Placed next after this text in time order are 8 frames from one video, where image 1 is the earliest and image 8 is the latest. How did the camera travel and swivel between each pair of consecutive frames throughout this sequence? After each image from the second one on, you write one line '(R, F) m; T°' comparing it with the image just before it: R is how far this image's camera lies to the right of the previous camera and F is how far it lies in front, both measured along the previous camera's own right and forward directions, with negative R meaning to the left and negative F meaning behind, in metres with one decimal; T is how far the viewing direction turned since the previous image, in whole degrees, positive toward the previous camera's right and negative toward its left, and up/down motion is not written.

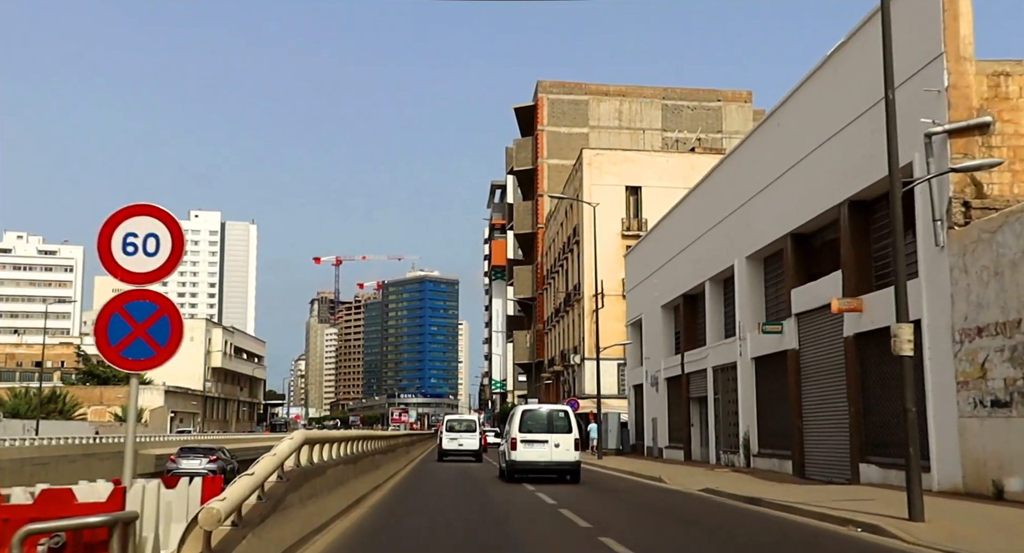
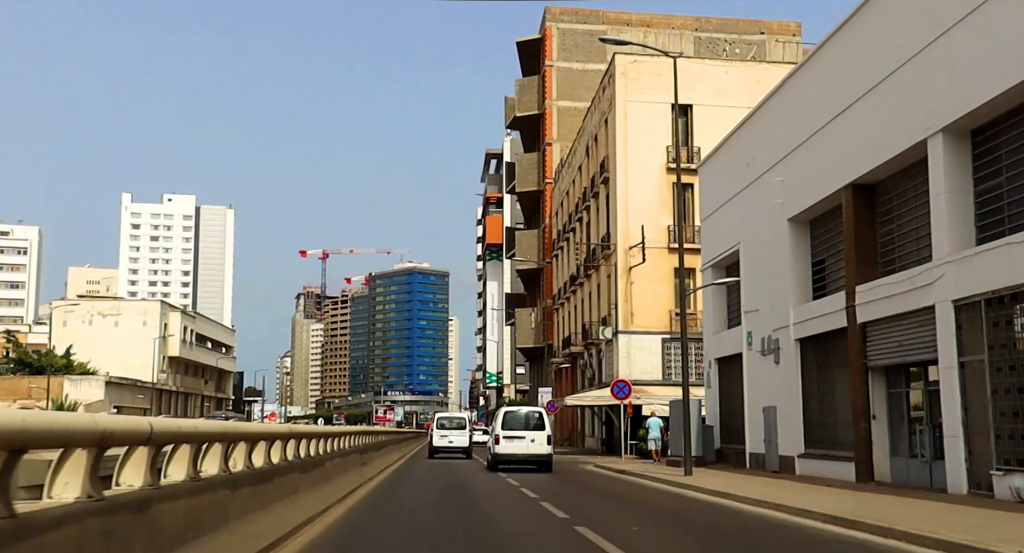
(-0.6, +10.2) m; +1°
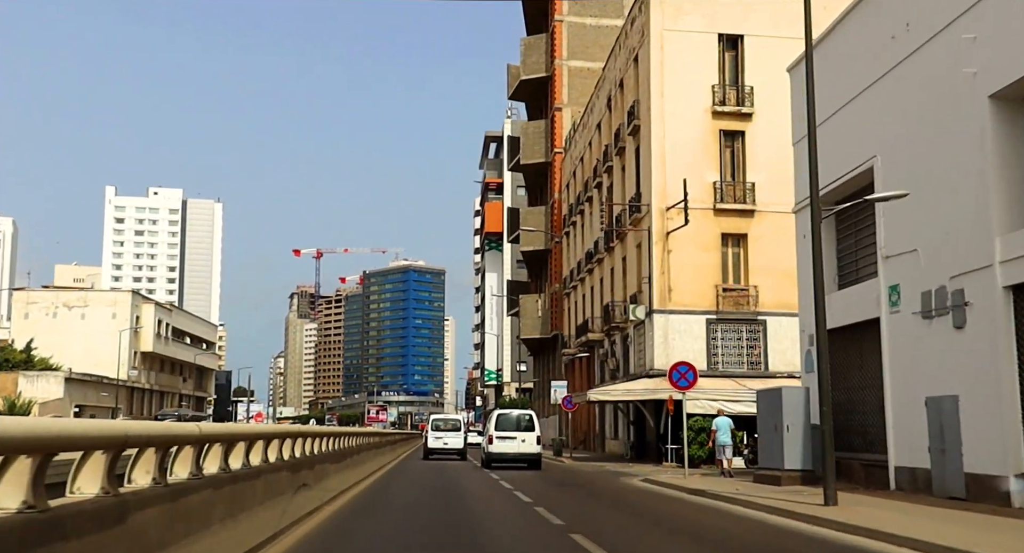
(-0.4, +5.8) m; 0°
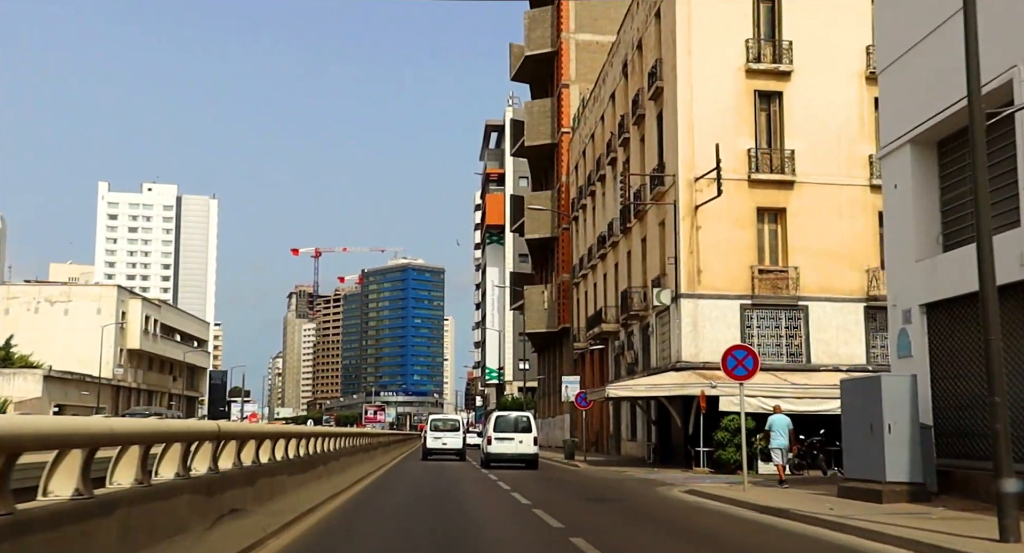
(-0.2, +3.0) m; 0°
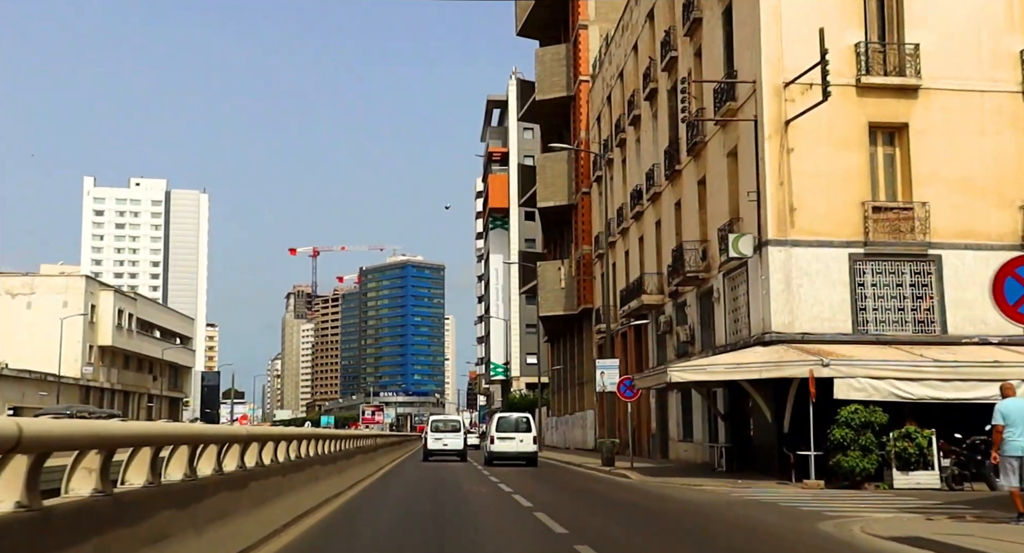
(-0.4, +6.0) m; 0°
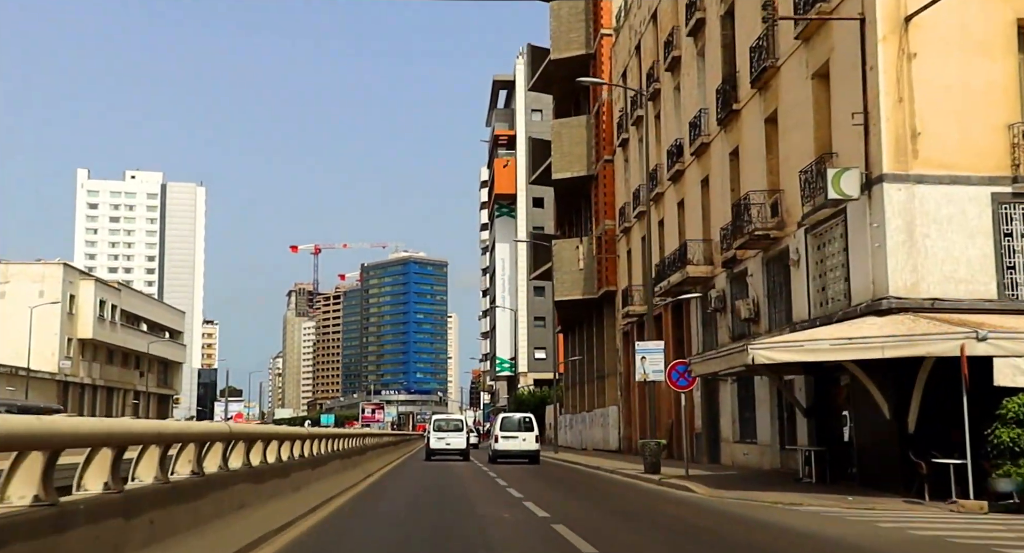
(-0.3, +4.1) m; 0°
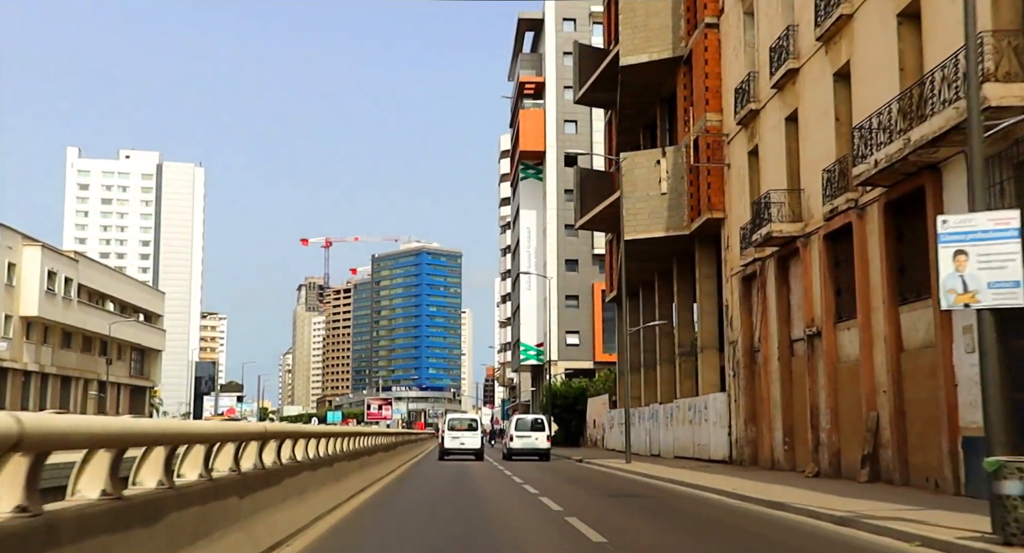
(-0.9, +10.5) m; -1°
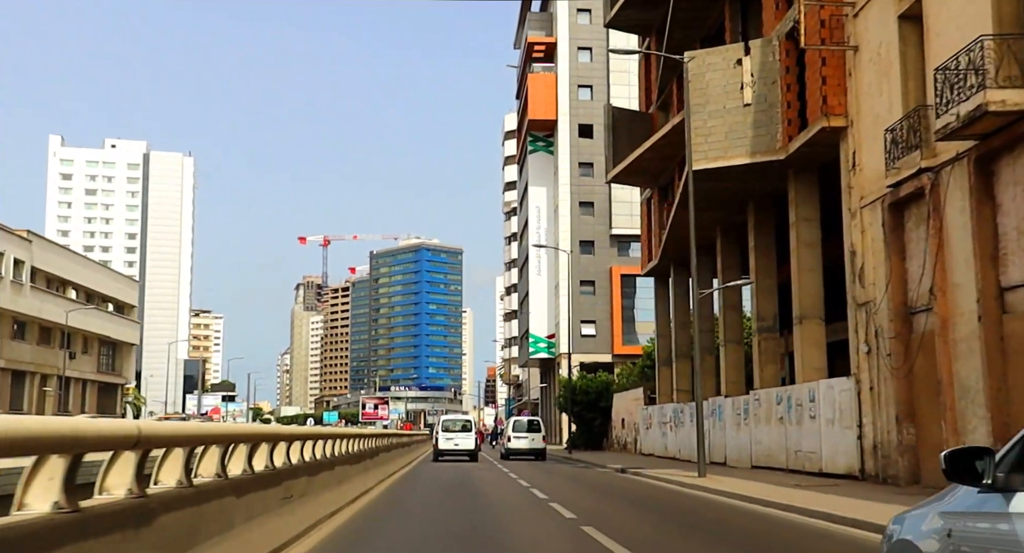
(-0.4, +6.4) m; 0°
